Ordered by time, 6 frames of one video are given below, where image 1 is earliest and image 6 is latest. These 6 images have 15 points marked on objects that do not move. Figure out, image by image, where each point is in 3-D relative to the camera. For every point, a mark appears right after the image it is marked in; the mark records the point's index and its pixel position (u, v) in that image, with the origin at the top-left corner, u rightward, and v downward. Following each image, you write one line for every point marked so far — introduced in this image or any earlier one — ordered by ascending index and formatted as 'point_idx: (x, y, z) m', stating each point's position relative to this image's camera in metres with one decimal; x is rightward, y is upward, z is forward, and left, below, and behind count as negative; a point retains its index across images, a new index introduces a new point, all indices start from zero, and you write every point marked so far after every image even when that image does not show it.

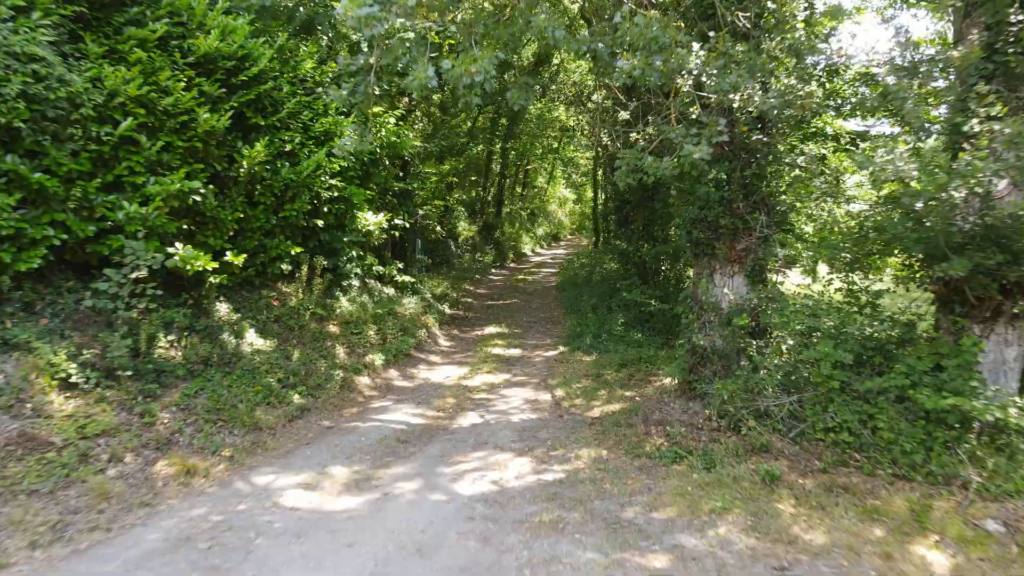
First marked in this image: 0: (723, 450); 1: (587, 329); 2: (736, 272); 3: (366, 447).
0: (+1.3, -1.0, +5.5) m
1: (+0.9, -0.5, +11.0) m
2: (+1.7, +0.1, +6.6) m
3: (-1.0, -1.1, +6.3) m
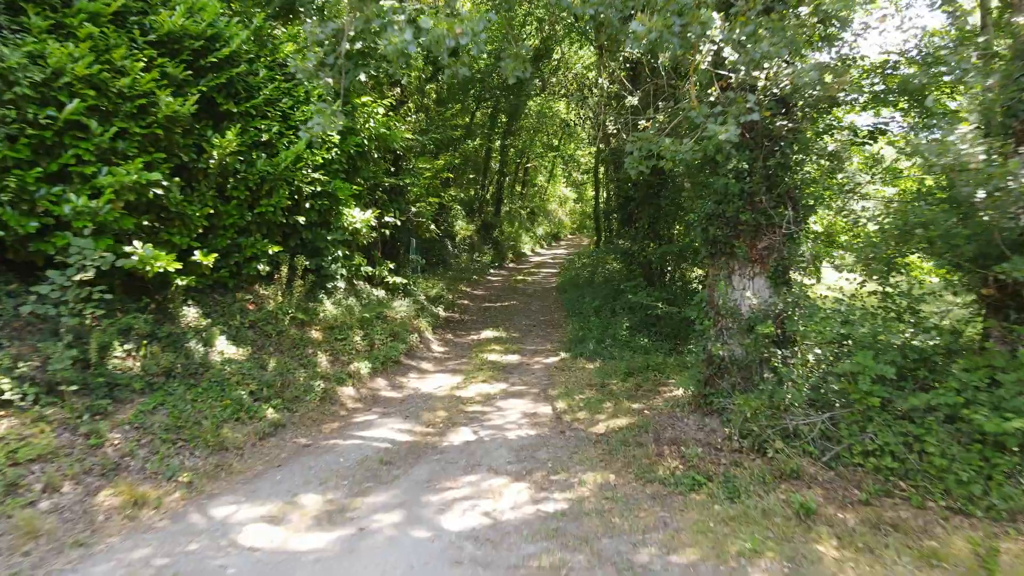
0: (+1.3, -1.0, +4.9) m
1: (+0.9, -0.5, +10.3) m
2: (+1.6, +0.1, +5.9) m
3: (-1.0, -1.1, +5.6) m
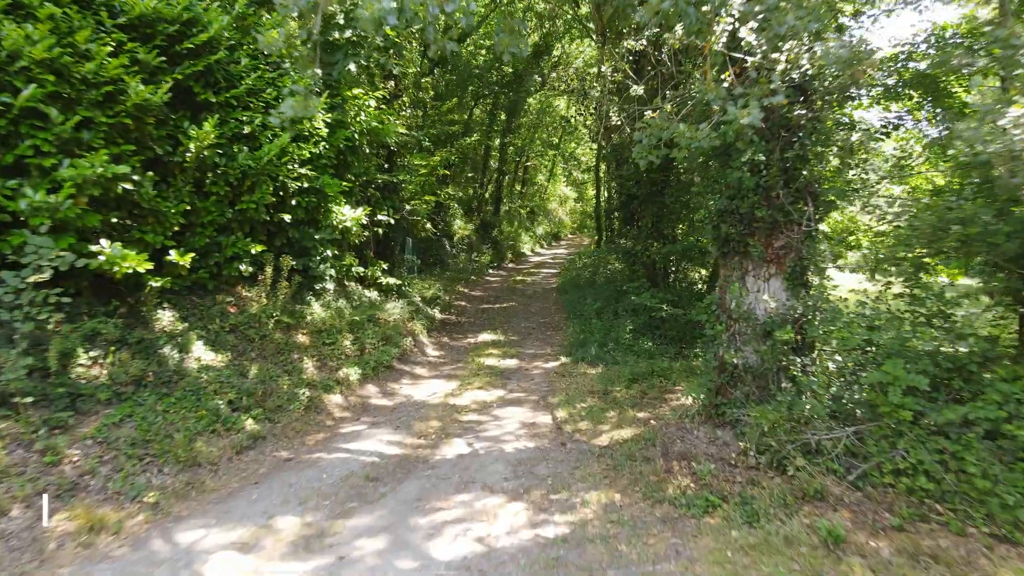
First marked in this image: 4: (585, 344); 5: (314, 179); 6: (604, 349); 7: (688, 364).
0: (+1.3, -1.1, +4.4) m
1: (+0.9, -0.6, +9.9) m
2: (+1.6, +0.1, +5.5) m
3: (-1.1, -1.1, +5.2) m
4: (+0.8, -0.6, +9.7) m
5: (-1.7, +1.0, +7.8) m
6: (+1.0, -0.6, +9.4) m
7: (+1.7, -0.7, +8.6) m
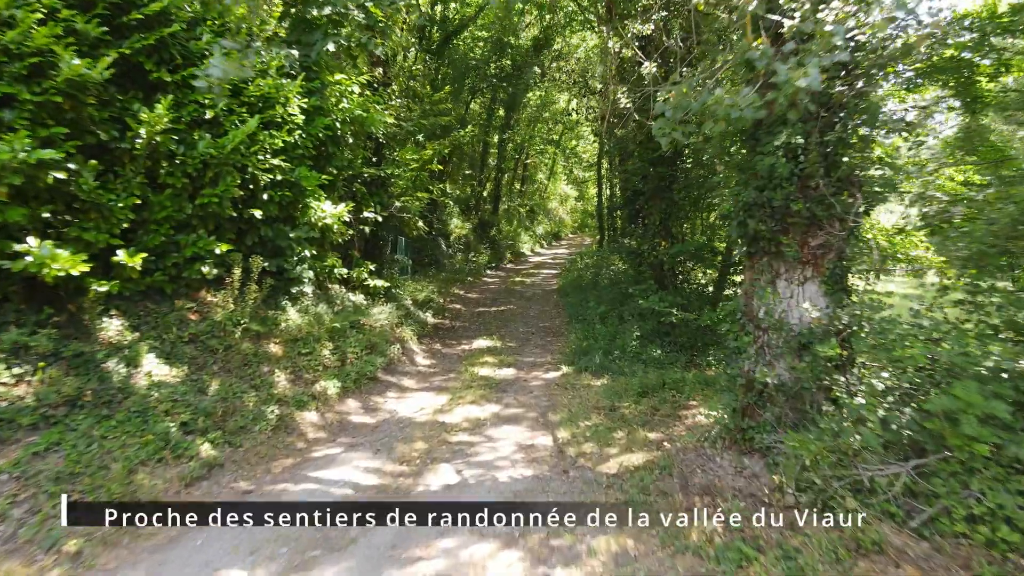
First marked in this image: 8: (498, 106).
0: (+1.2, -1.1, +3.7) m
1: (+0.9, -0.6, +9.1) m
2: (+1.6, +0.1, +4.7) m
3: (-1.1, -1.2, +4.4) m
4: (+0.8, -0.7, +9.0) m
5: (-1.8, +0.9, +7.0) m
6: (+0.9, -0.7, +8.6) m
7: (+1.7, -0.8, +7.9) m
8: (-0.3, +4.1, +19.9) m
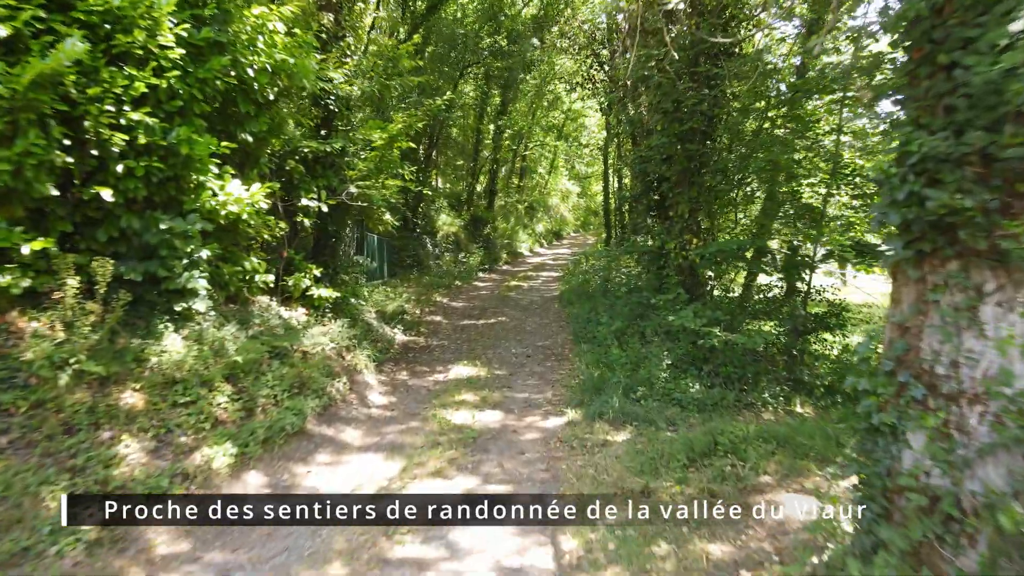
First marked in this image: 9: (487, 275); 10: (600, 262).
0: (+1.1, -1.2, +1.3) m
1: (+0.8, -0.7, +6.8) m
2: (+1.5, 0.0, +2.4) m
3: (-1.2, -1.3, +2.1) m
4: (+0.7, -0.7, +6.6) m
5: (-1.9, +0.8, +4.7) m
6: (+0.8, -0.8, +6.3) m
7: (+1.6, -0.9, +5.6) m
8: (-0.4, +4.0, +17.6) m
9: (-0.5, +0.3, +18.5) m
10: (+1.4, +0.4, +13.5) m
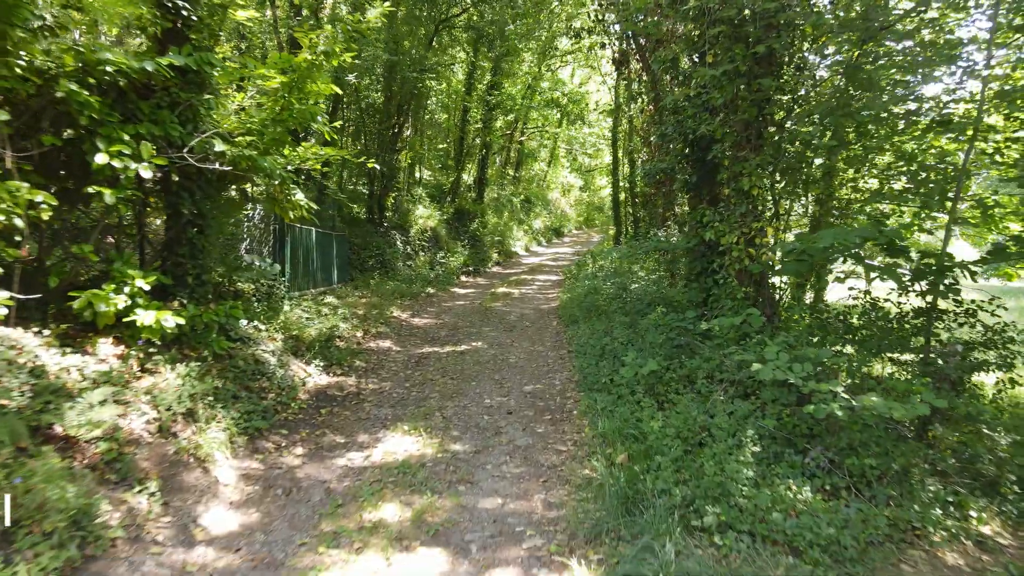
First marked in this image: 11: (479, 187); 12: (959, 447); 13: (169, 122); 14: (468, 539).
0: (+1.0, -1.3, -1.7) m
1: (+0.6, -0.8, +3.8) m
2: (+1.3, -0.1, -0.7) m
3: (-1.4, -1.4, -1.0) m
4: (+0.5, -0.9, +3.6) m
5: (-2.1, +0.7, +1.6) m
6: (+0.7, -0.9, +3.3) m
7: (+1.4, -1.0, +2.5) m
8: (-0.6, +3.9, +14.5) m
9: (-0.7, +0.2, +15.5) m
10: (+1.2, +0.3, +10.5) m
11: (-0.7, +2.2, +19.3) m
12: (+2.1, -0.7, +4.1) m
13: (-1.7, +0.8, +4.4) m
14: (-0.5, -1.4, -1.0) m
